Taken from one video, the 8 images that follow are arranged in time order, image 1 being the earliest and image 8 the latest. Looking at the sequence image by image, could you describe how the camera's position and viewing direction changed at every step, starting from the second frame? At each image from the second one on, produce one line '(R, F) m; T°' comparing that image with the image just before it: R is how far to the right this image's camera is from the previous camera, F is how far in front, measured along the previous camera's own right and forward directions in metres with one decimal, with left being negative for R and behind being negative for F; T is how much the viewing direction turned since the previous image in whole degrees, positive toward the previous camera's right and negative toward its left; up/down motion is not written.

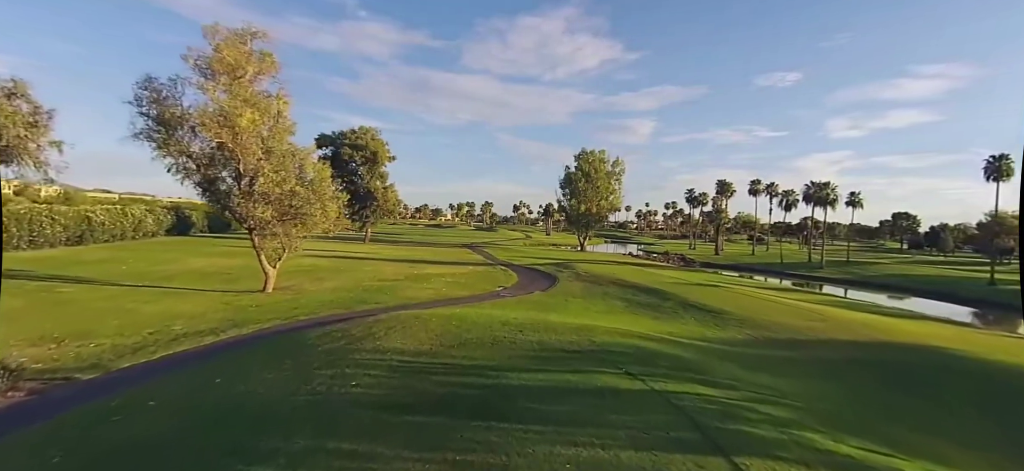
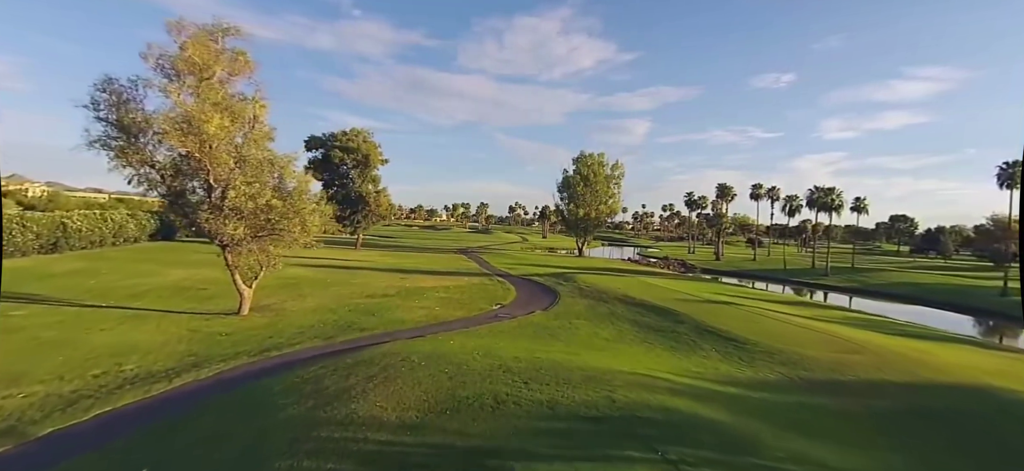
(-0.2, +1.9) m; +1°
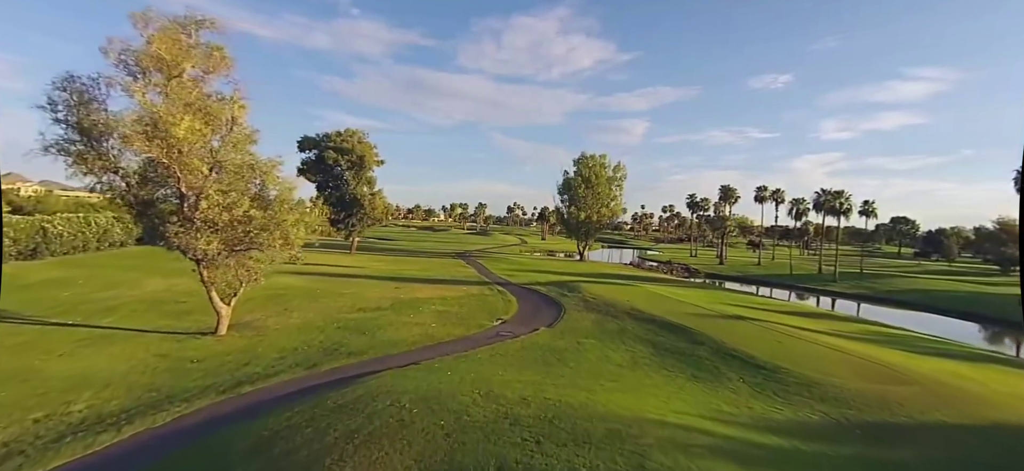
(-0.2, +1.7) m; 0°
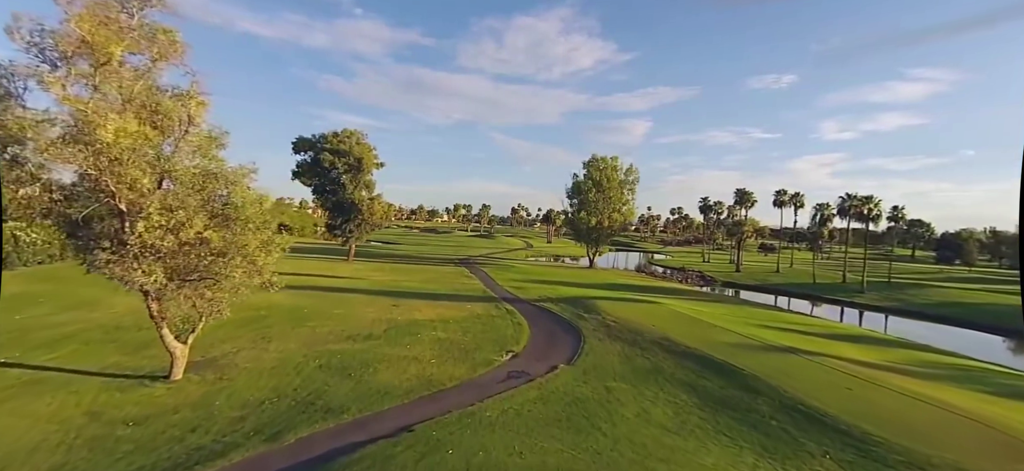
(-0.4, +3.2) m; 0°
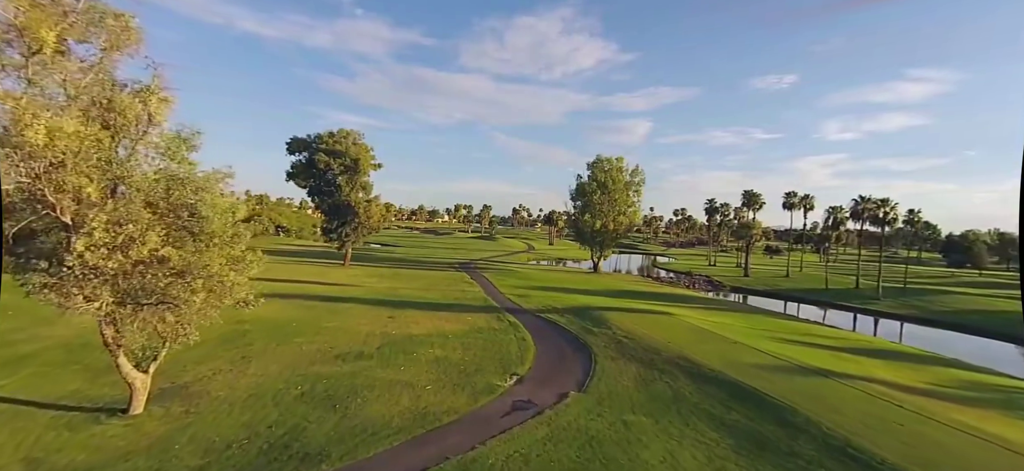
(-0.2, +1.8) m; 0°
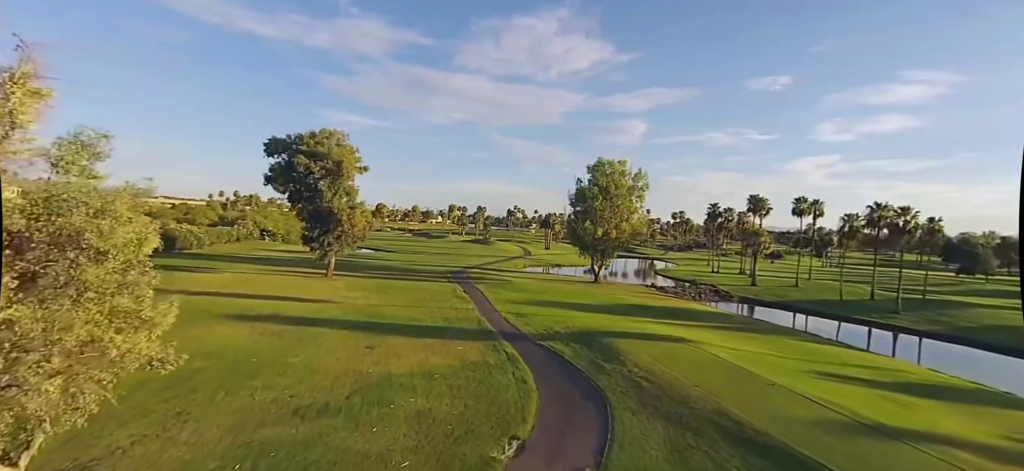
(-0.1, +3.5) m; +1°
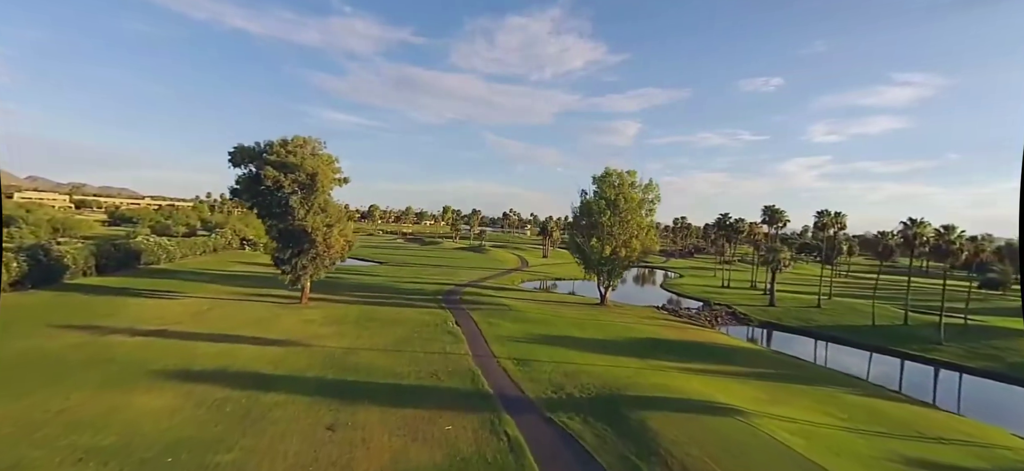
(-0.4, +5.3) m; +1°
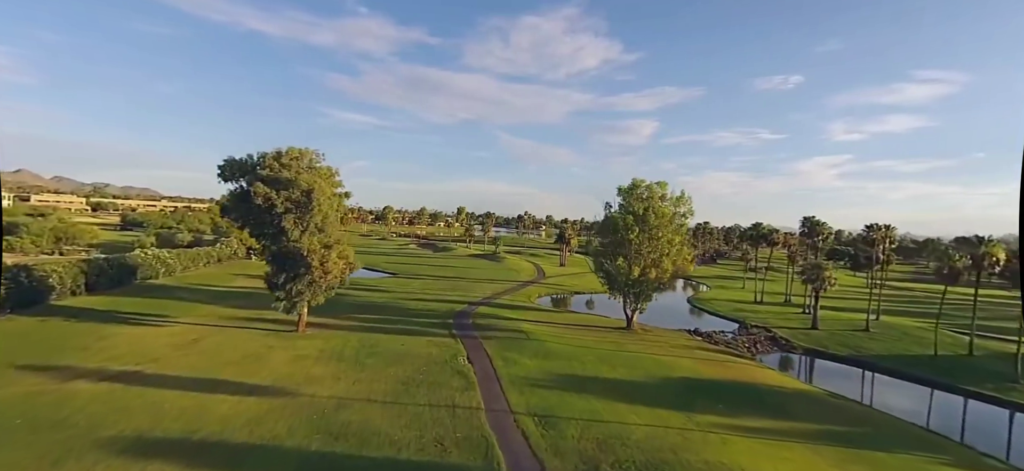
(-0.4, +4.4) m; -2°
